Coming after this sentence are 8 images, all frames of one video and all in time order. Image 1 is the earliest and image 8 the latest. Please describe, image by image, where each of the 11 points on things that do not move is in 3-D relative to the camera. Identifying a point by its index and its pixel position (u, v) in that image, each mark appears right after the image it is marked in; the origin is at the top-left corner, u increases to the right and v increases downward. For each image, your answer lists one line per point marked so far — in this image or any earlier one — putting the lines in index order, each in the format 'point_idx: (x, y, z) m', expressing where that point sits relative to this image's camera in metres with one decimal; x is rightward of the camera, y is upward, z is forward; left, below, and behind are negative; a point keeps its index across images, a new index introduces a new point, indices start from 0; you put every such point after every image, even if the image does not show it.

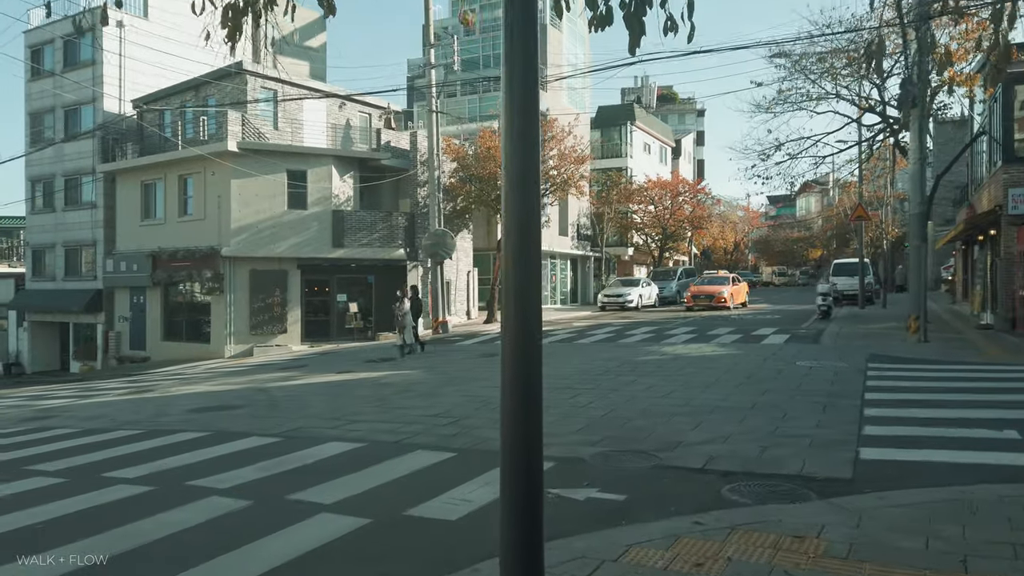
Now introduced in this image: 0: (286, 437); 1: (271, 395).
0: (-2.9, -1.9, +9.7) m
1: (-4.4, -2.0, +14.0) m
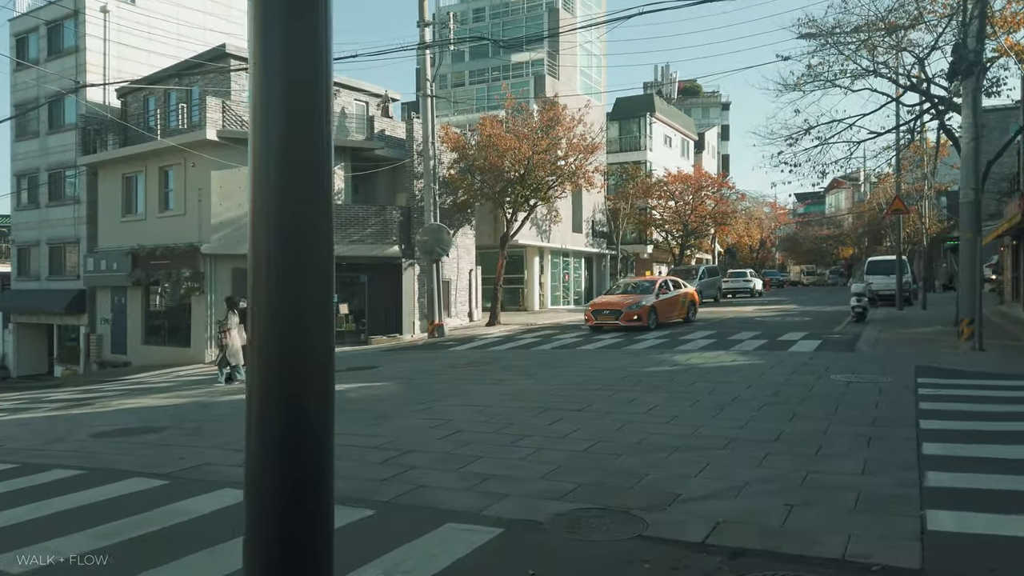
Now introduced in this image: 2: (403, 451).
0: (-3.4, -1.9, +7.5) m
1: (-4.8, -2.0, +12.0) m
2: (-1.2, -1.8, +8.4) m
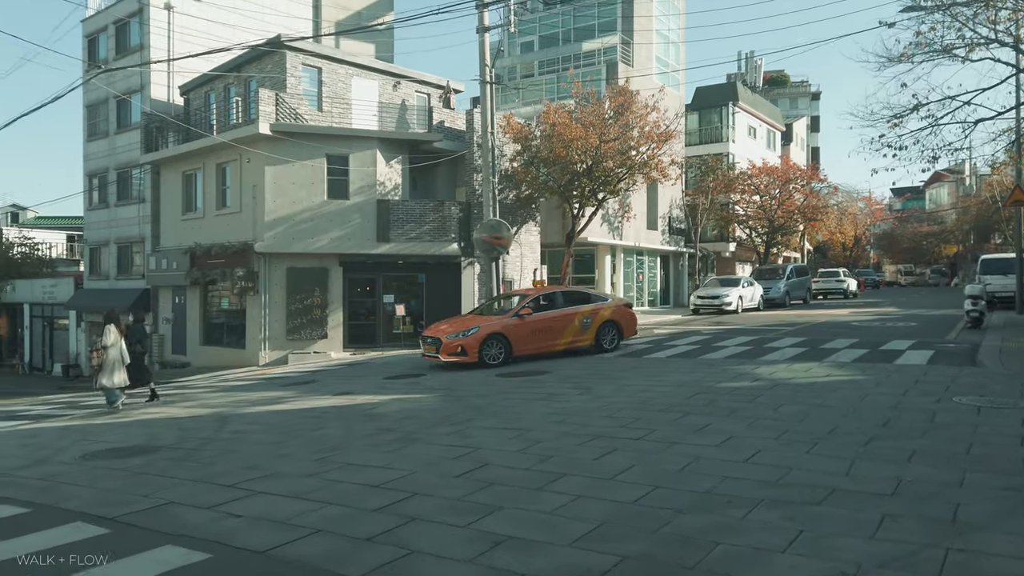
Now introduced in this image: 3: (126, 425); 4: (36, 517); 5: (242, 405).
0: (-3.2, -1.9, +6.1) m
1: (-4.1, -2.0, +10.7) m
2: (-0.9, -1.8, +6.7) m
3: (-6.0, -2.1, +11.7) m
4: (-4.1, -1.9, +6.3) m
5: (-4.8, -2.1, +13.5) m
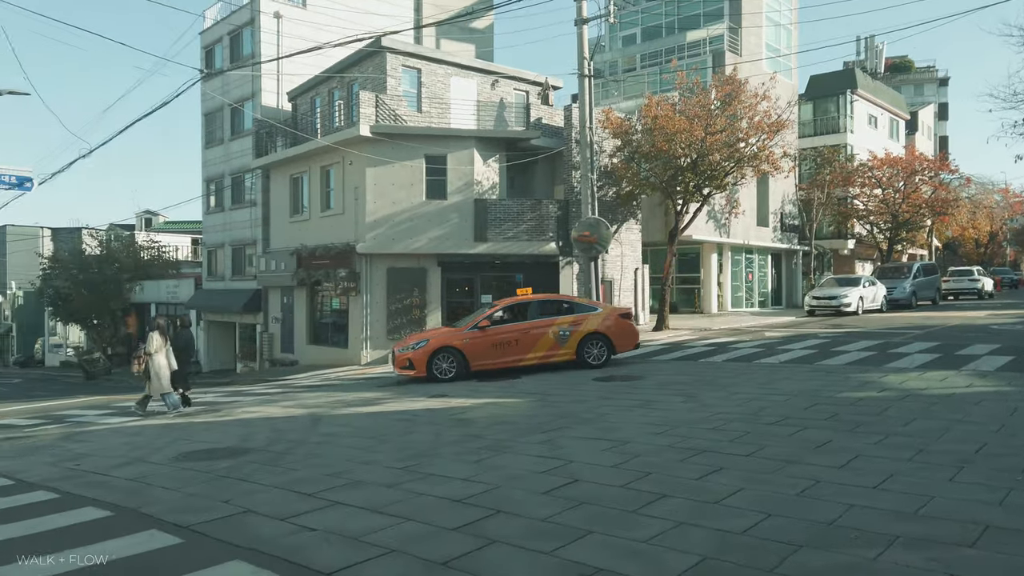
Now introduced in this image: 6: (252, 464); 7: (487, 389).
0: (-2.5, -1.9, +5.9) m
1: (-2.8, -2.0, +10.6) m
2: (-0.1, -1.8, +6.2) m
3: (-4.6, -2.1, +11.9) m
4: (-3.3, -1.9, +6.2) m
5: (-3.1, -2.1, +13.4) m
6: (-2.9, -1.9, +8.3) m
7: (-0.5, -1.9, +14.1) m
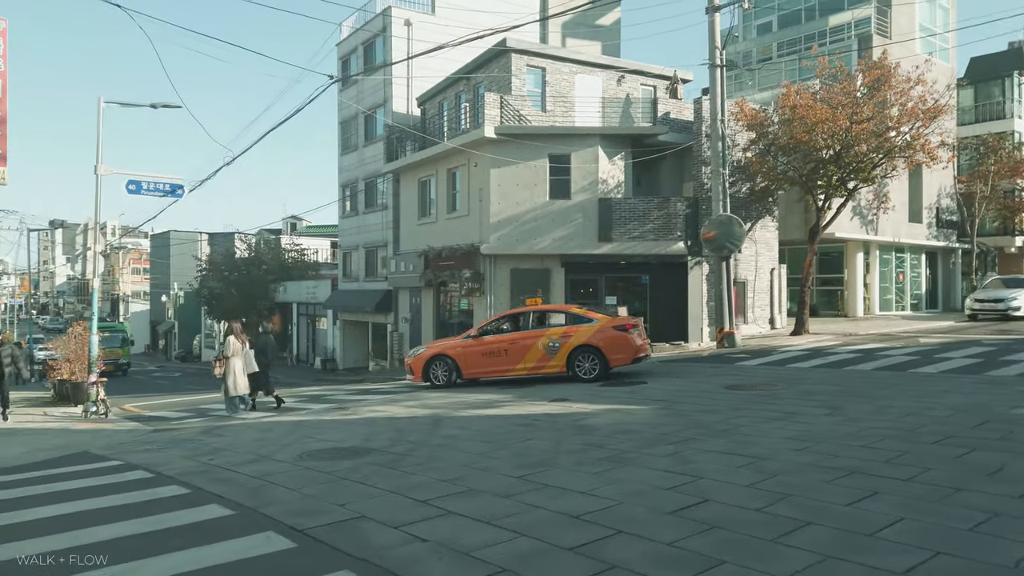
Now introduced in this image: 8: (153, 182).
0: (-1.6, -1.9, +5.8) m
1: (-1.1, -2.0, +10.5) m
2: (+0.8, -1.9, +5.7) m
3: (-2.6, -2.2, +12.1) m
4: (-2.4, -1.9, +6.3) m
5: (-1.0, -2.1, +13.4) m
6: (-1.5, -2.0, +8.3) m
7: (+1.8, -1.9, +13.6) m
8: (-8.7, +2.6, +18.3) m
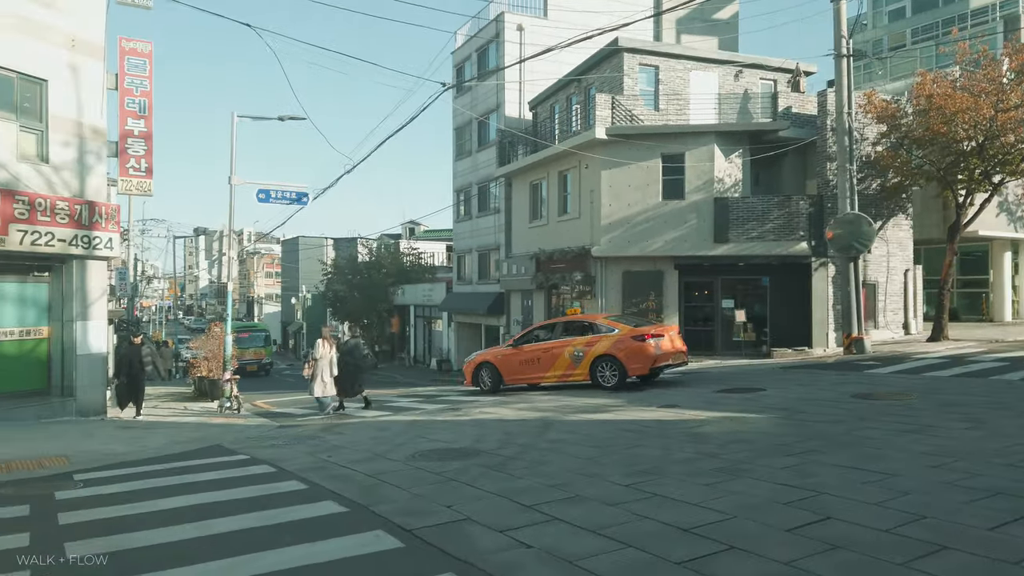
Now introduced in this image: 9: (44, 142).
0: (-0.7, -1.9, +5.9) m
1: (+0.4, -2.1, +10.4) m
2: (+1.6, -1.9, +5.5) m
3: (-0.9, -2.2, +12.2) m
4: (-1.5, -2.0, +6.5) m
5: (+1.0, -2.2, +13.3) m
6: (-0.4, -2.0, +8.3) m
7: (+3.7, -2.0, +13.1) m
8: (-5.9, +2.5, +19.4) m
9: (-9.3, +2.9, +15.0) m
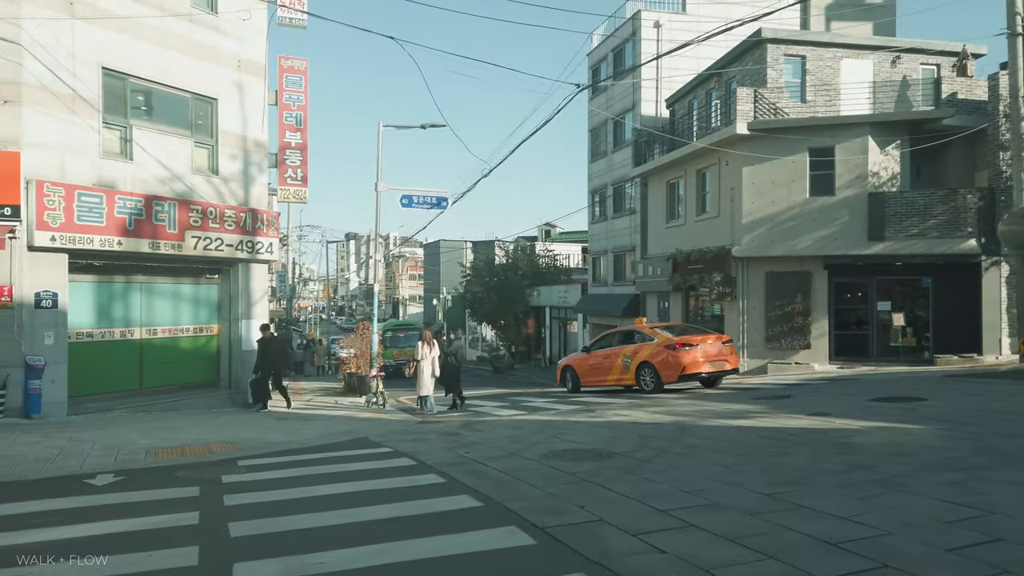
0: (+0.3, -1.9, +6.0) m
1: (+2.3, -2.1, +10.2) m
2: (+2.5, -1.9, +5.1) m
3: (+1.3, -2.2, +12.2) m
4: (-0.3, -2.0, +6.7) m
5: (+3.3, -2.2, +12.9) m
6: (+1.1, -2.0, +8.3) m
7: (+6.0, -2.0, +12.2) m
8: (-2.4, +2.5, +20.1) m
9: (-6.5, +2.9, +16.4) m
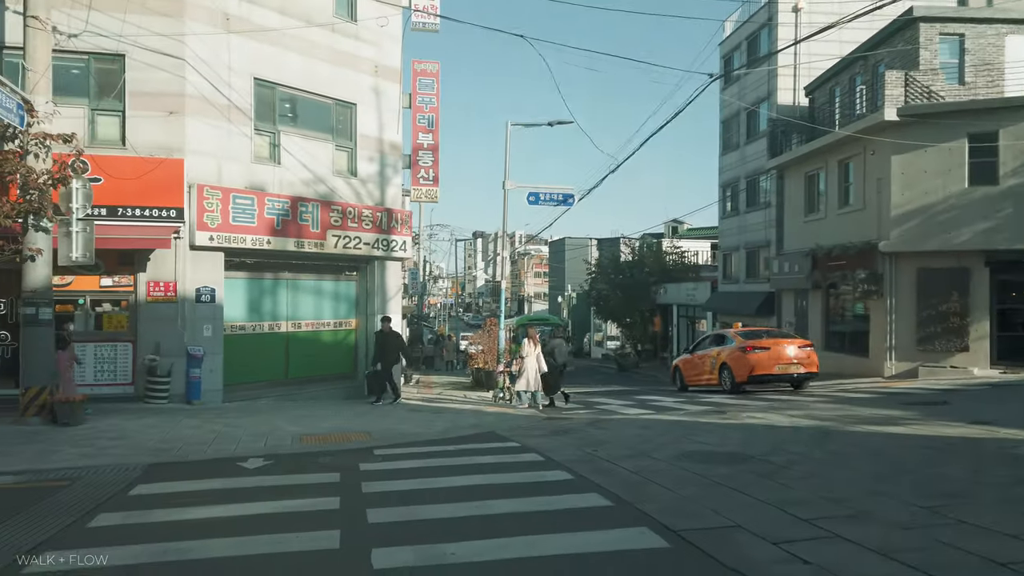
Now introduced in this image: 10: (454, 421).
0: (+1.3, -1.9, +5.8) m
1: (+3.9, -2.1, +9.6) m
2: (+3.4, -1.9, +4.6) m
3: (+3.4, -2.2, +11.8) m
4: (+0.9, -1.9, +6.6) m
5: (+5.4, -2.1, +12.1) m
6: (+2.5, -2.0, +7.9) m
7: (+7.9, -1.9, +11.0) m
8: (+1.0, +2.5, +20.2) m
9: (-3.6, +3.0, +17.2) m
10: (-1.0, -2.4, +13.5) m
